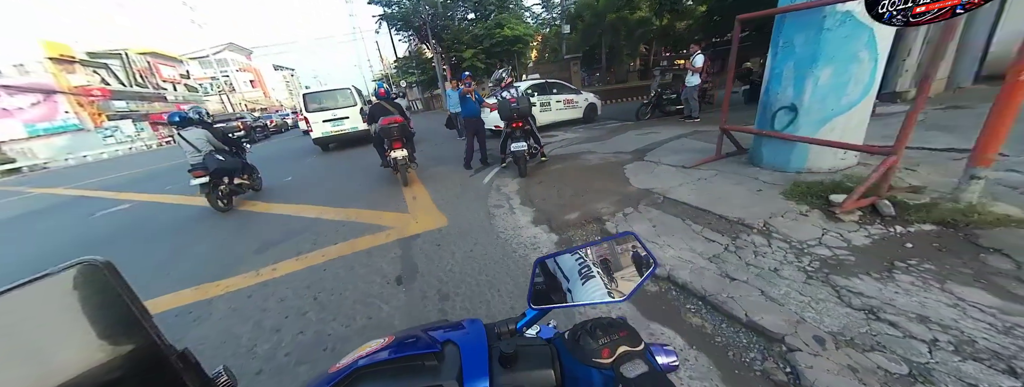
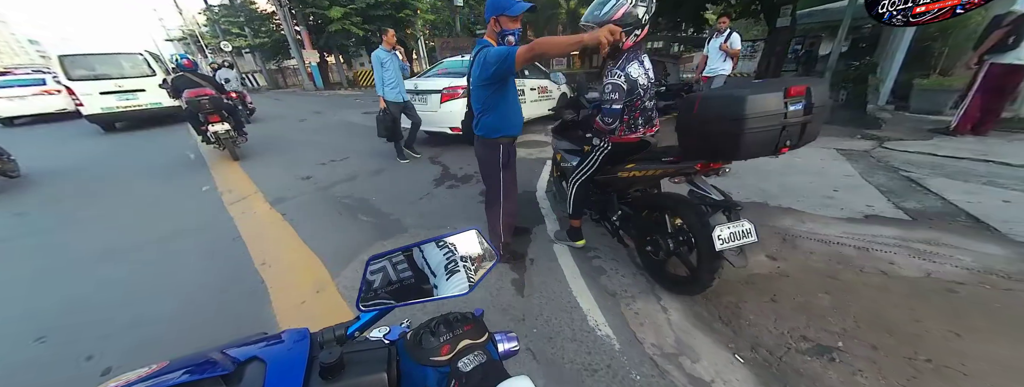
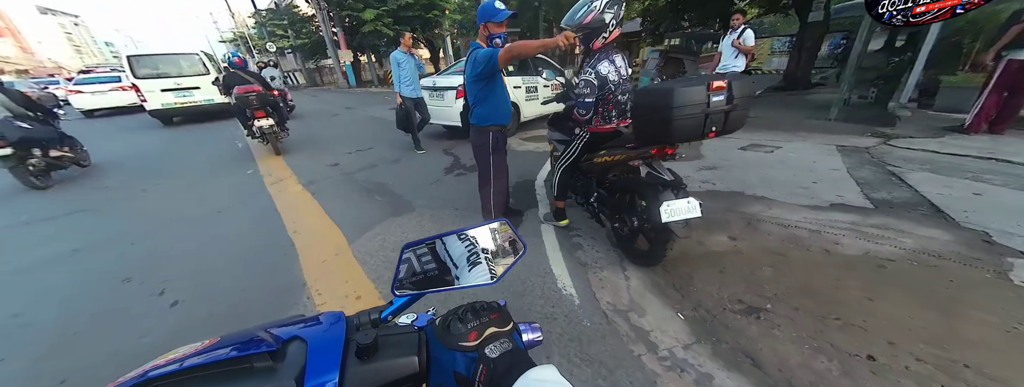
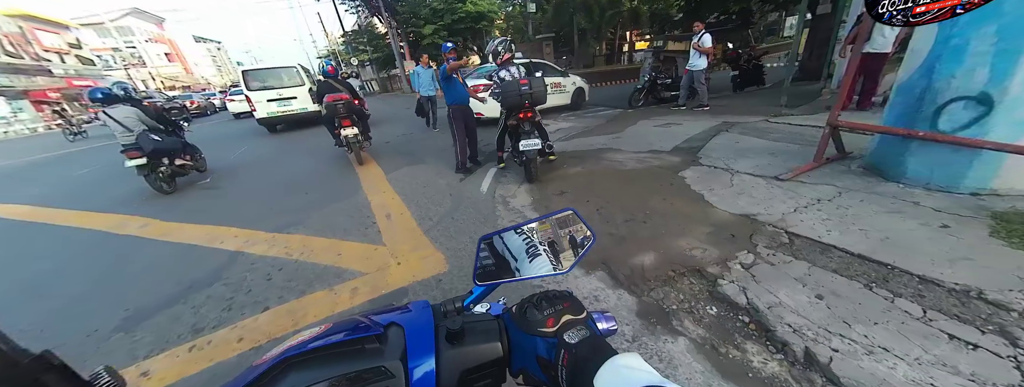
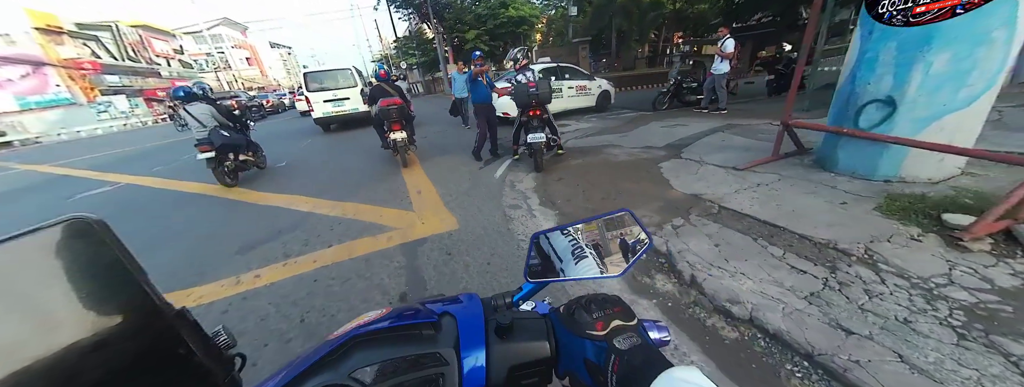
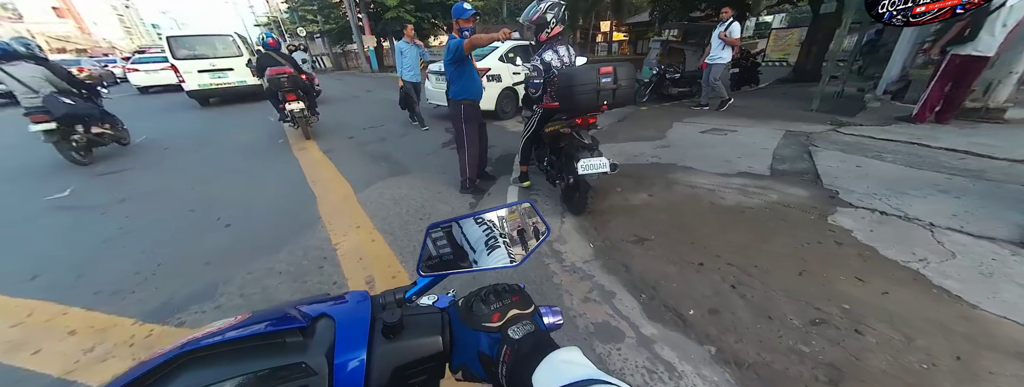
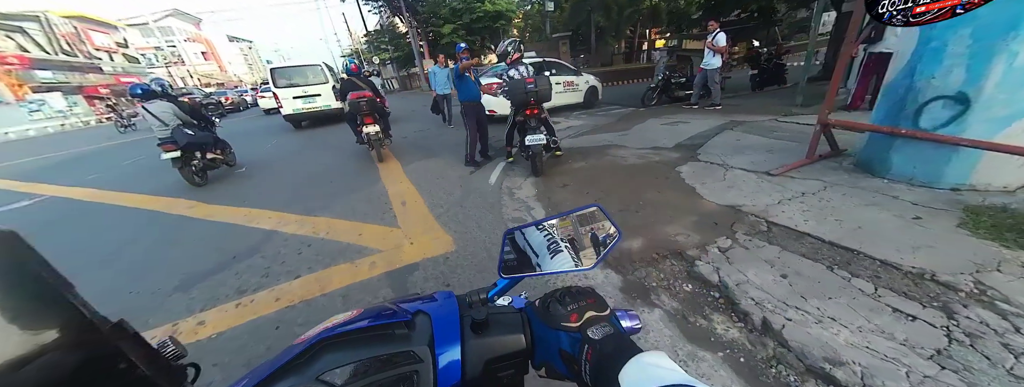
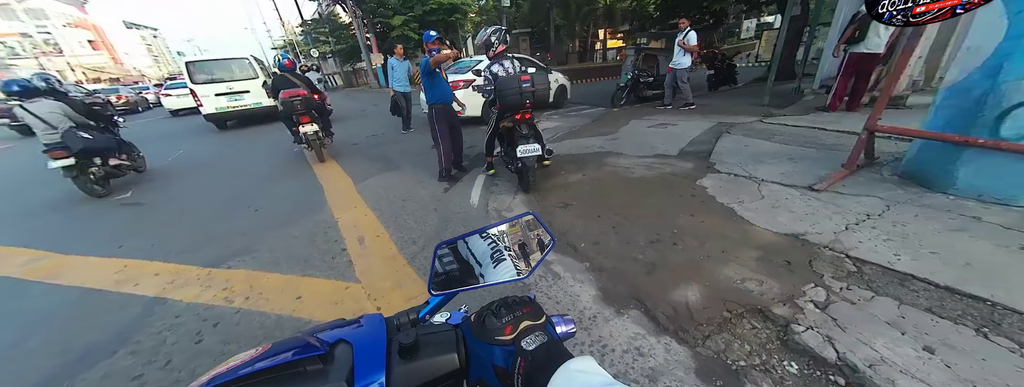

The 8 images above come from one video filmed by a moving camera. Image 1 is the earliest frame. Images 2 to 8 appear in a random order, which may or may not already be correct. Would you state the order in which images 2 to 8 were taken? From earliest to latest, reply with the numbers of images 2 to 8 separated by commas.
5, 7, 4, 8, 6, 3, 2
